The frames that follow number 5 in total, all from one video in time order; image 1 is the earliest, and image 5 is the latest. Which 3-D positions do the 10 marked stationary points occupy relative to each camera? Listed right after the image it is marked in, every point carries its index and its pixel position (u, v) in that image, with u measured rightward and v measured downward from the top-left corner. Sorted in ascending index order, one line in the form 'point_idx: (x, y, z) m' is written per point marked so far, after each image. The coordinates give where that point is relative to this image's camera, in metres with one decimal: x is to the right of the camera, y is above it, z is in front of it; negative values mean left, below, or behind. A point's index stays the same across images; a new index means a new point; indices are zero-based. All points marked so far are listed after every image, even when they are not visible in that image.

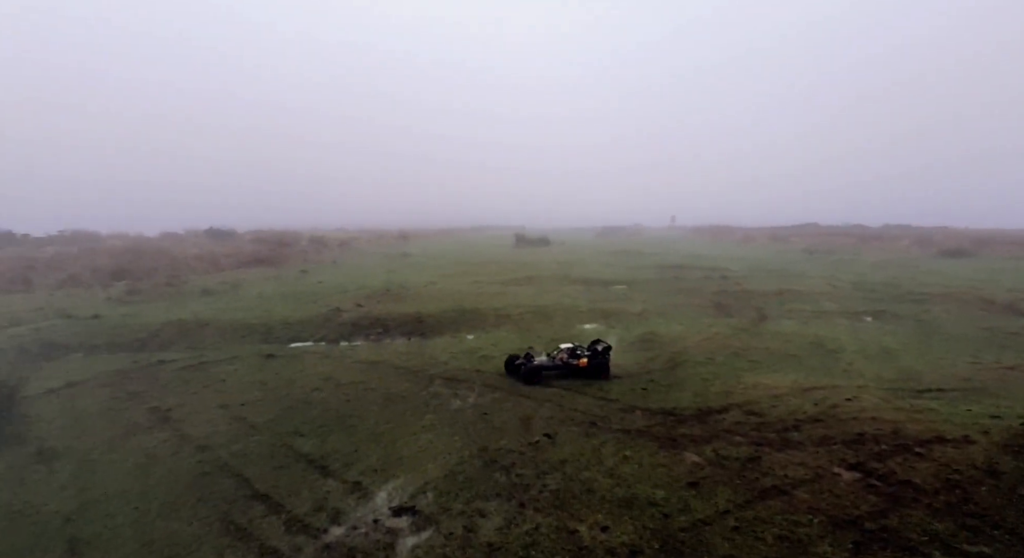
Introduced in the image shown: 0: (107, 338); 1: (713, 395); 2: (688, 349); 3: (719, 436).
0: (-9.2, -1.3, +12.3) m
1: (+3.9, -2.2, +10.1) m
2: (+4.2, -1.6, +12.1) m
3: (+3.5, -2.6, +8.9) m
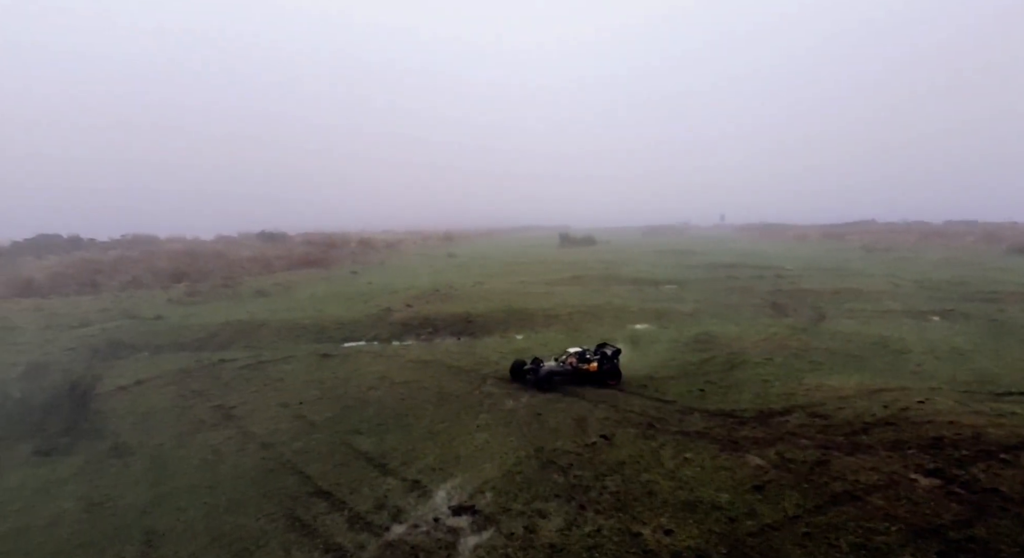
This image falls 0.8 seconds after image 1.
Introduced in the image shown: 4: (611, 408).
0: (-8.0, -1.4, +12.7) m
1: (+4.9, -2.2, +9.8) m
2: (+5.3, -1.6, +11.8) m
3: (+4.4, -2.6, +8.7) m
4: (+1.9, -2.4, +10.0) m
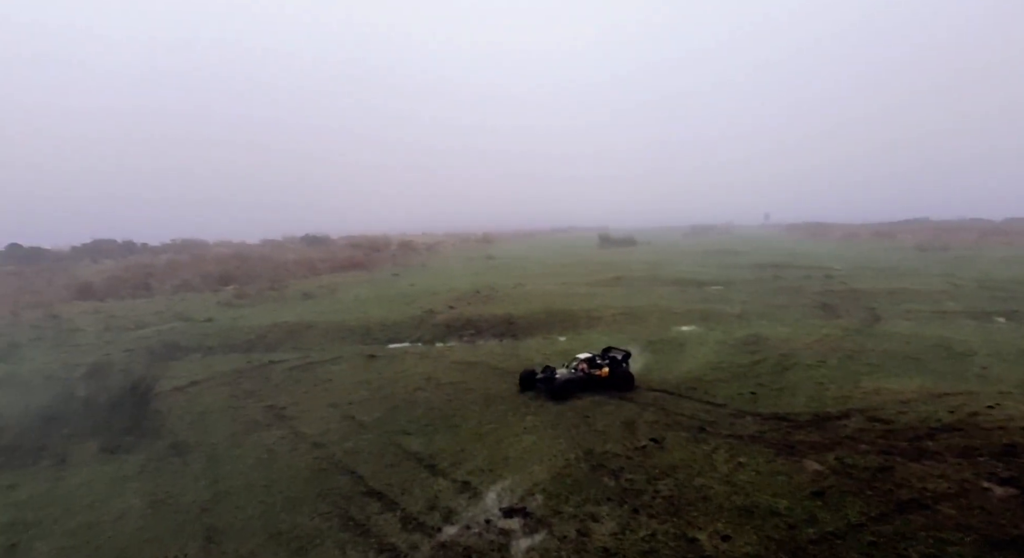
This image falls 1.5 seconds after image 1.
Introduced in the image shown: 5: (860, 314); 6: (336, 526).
0: (-7.0, -1.4, +13.0) m
1: (+5.8, -2.2, +9.5) m
2: (+6.2, -1.6, +11.5) m
3: (+5.2, -2.6, +8.4) m
4: (+2.8, -2.4, +9.8) m
5: (+9.0, -0.9, +13.5) m
6: (-2.5, -3.4, +7.4) m
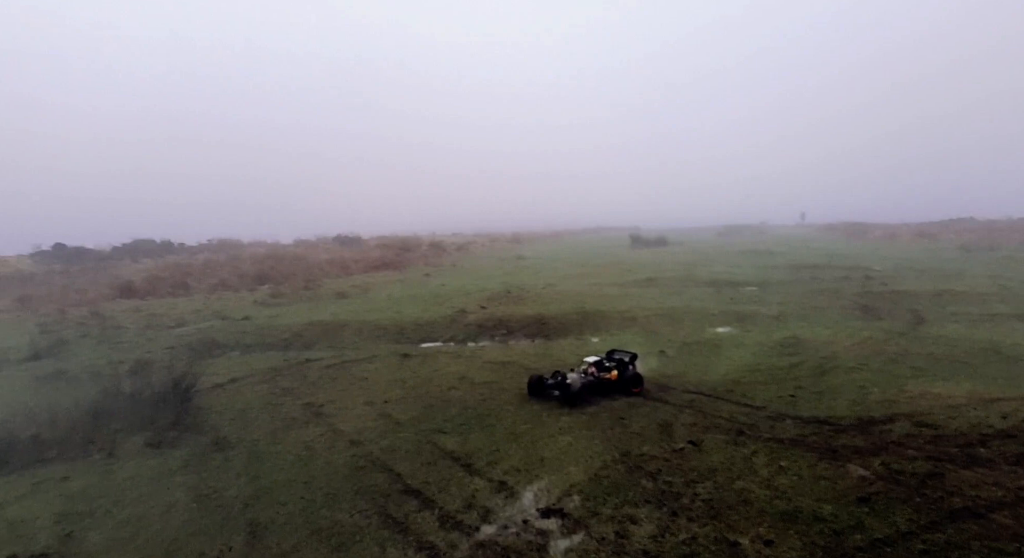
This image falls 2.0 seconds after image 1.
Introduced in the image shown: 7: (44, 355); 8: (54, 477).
0: (-6.3, -1.4, +13.2) m
1: (+6.4, -2.2, +9.3) m
2: (+6.9, -1.6, +11.3) m
3: (+5.8, -2.6, +8.2) m
4: (+3.4, -2.4, +9.7) m
5: (+9.8, -0.9, +13.2) m
6: (-1.9, -3.4, +7.4) m
7: (-10.6, -1.7, +12.2) m
8: (-7.0, -3.1, +8.2) m
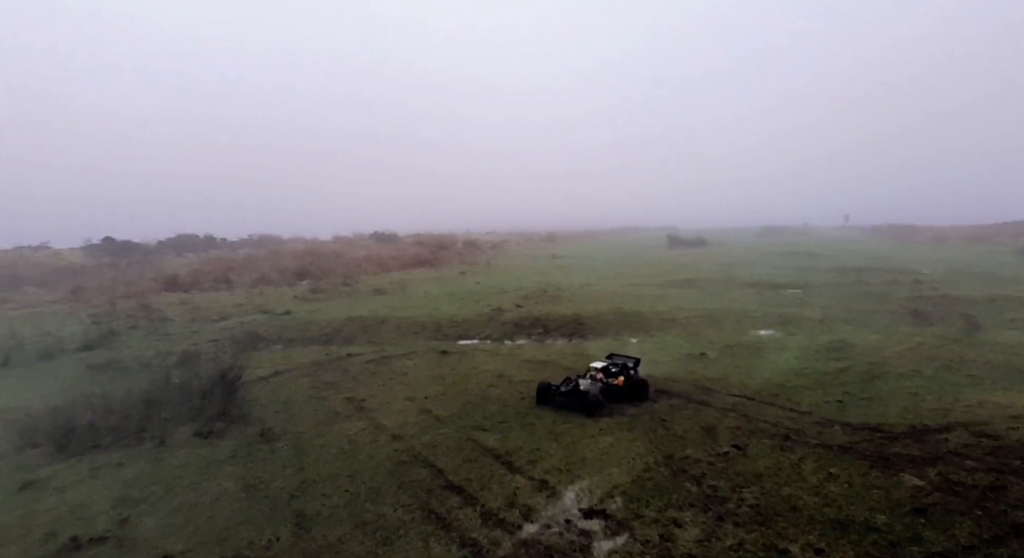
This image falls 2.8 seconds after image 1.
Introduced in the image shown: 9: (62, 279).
0: (-5.4, -1.3, +13.5) m
1: (+7.1, -2.3, +9.0) m
2: (+7.7, -1.7, +11.0) m
3: (+6.5, -2.7, +7.9) m
4: (+4.1, -2.5, +9.5) m
5: (+10.7, -1.1, +12.8) m
6: (-1.3, -3.4, +7.5) m
7: (-9.8, -1.5, +12.6) m
8: (-6.4, -2.9, +8.4) m
9: (-16.4, 0.0, +19.5) m
